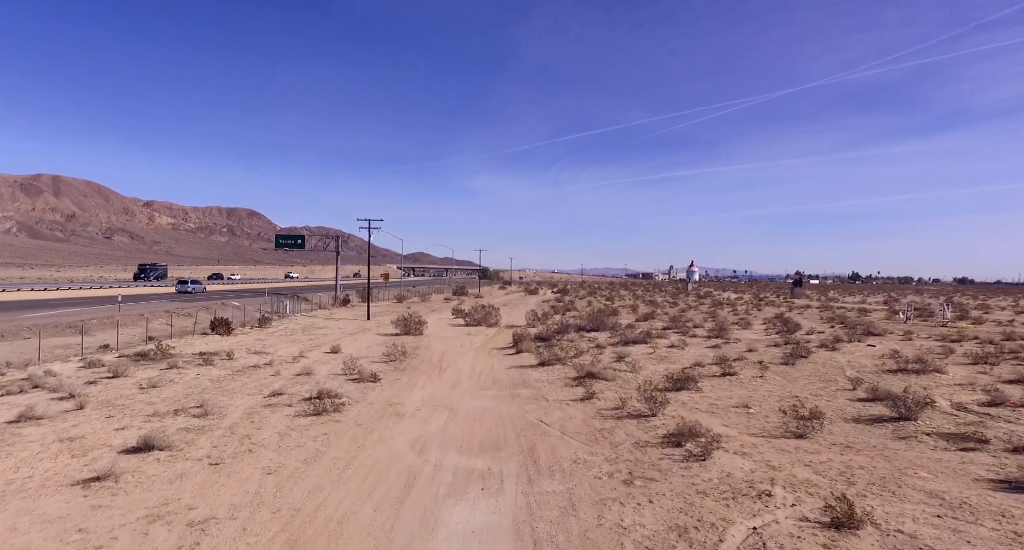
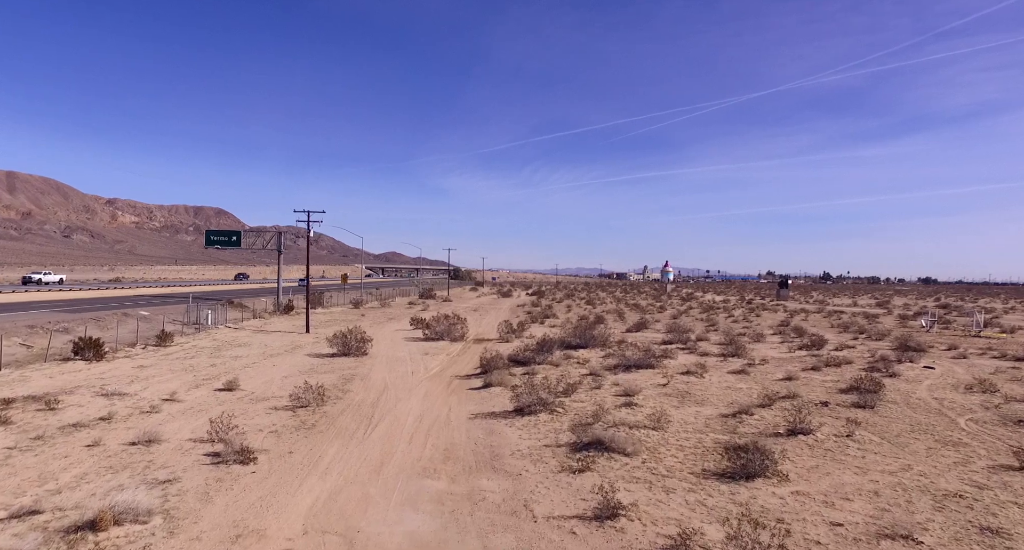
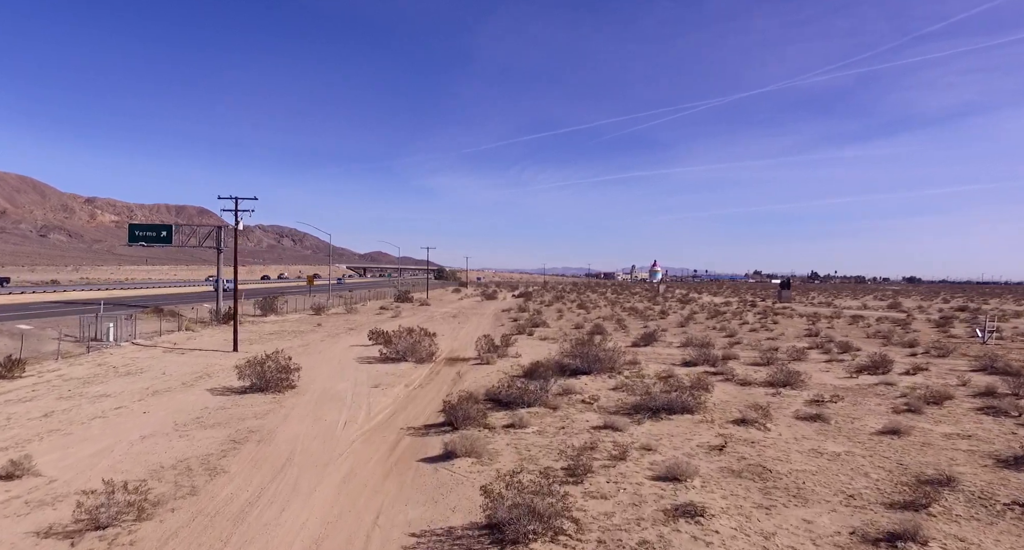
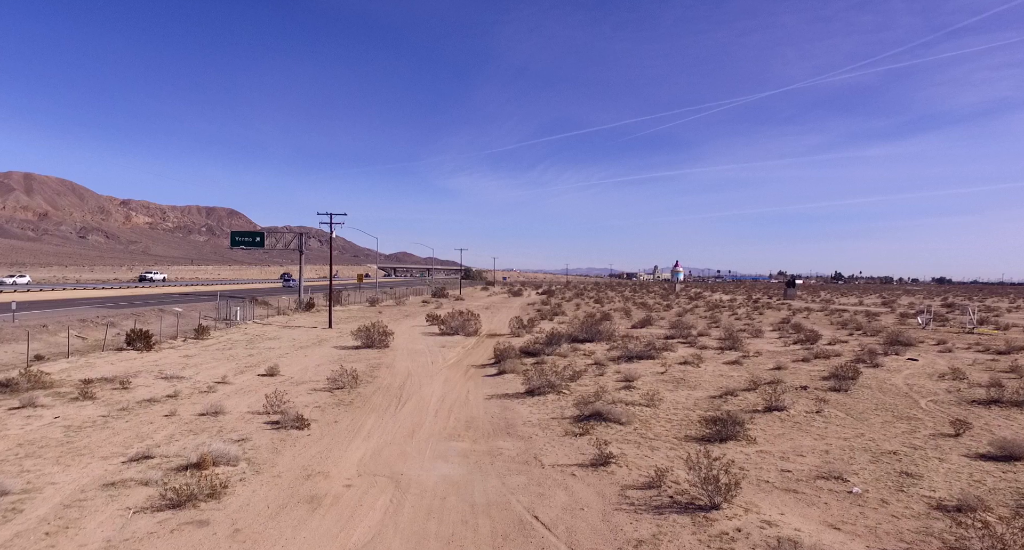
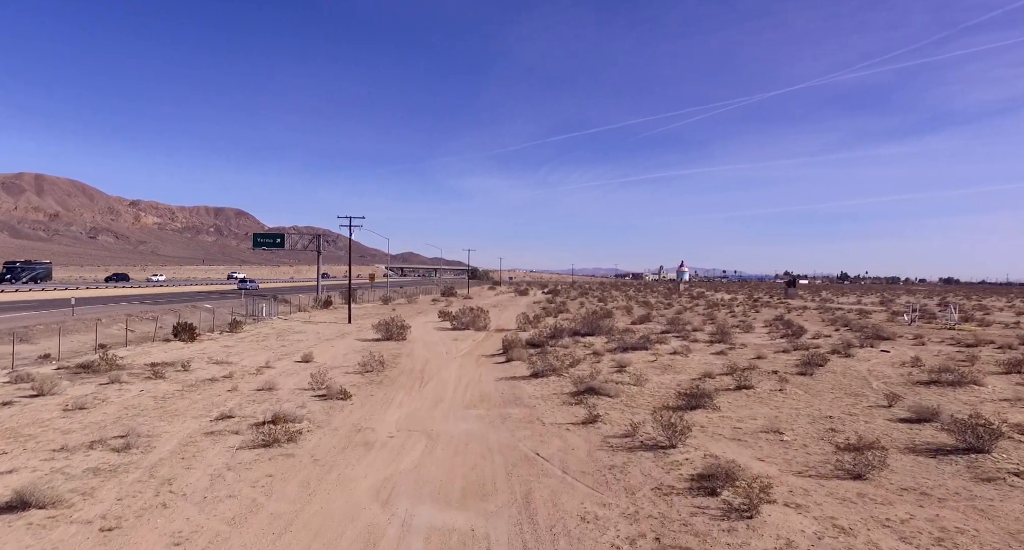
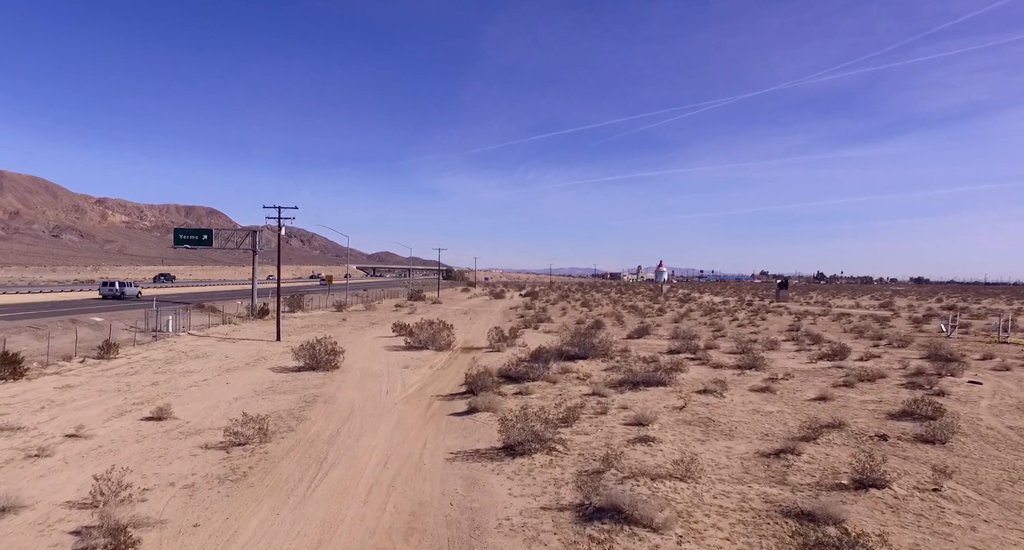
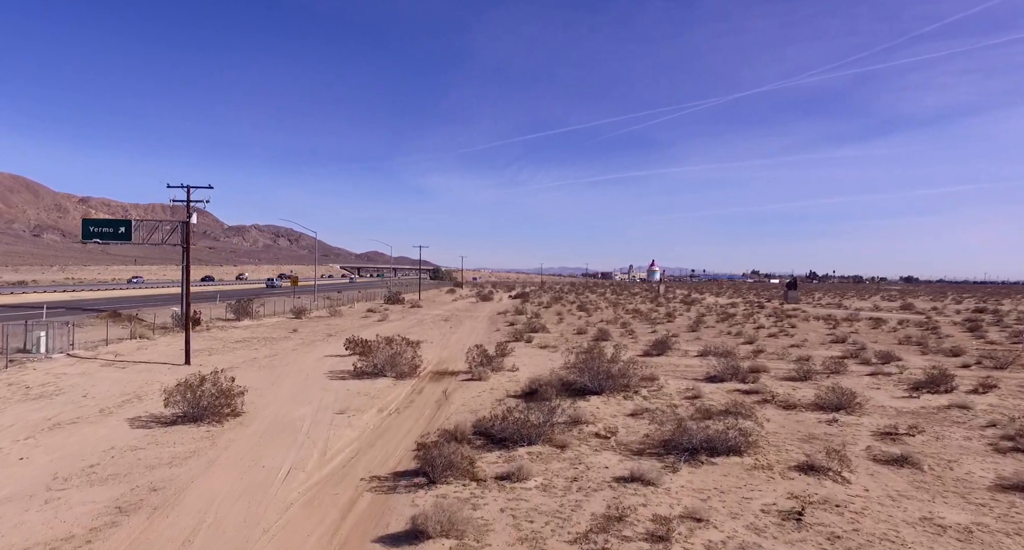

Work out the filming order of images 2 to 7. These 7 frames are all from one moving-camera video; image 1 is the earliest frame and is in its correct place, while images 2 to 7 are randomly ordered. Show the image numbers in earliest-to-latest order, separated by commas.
5, 4, 2, 6, 3, 7
